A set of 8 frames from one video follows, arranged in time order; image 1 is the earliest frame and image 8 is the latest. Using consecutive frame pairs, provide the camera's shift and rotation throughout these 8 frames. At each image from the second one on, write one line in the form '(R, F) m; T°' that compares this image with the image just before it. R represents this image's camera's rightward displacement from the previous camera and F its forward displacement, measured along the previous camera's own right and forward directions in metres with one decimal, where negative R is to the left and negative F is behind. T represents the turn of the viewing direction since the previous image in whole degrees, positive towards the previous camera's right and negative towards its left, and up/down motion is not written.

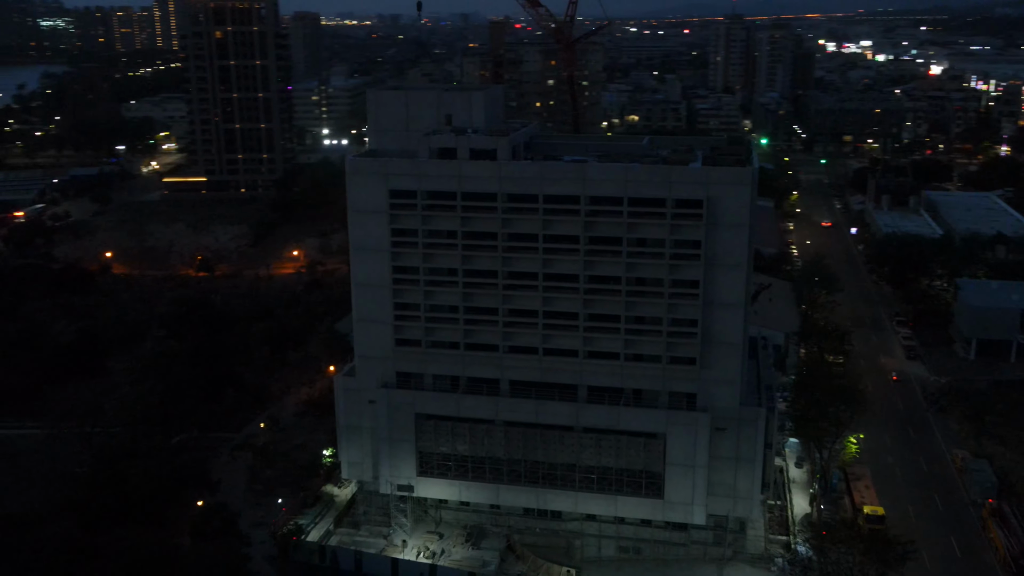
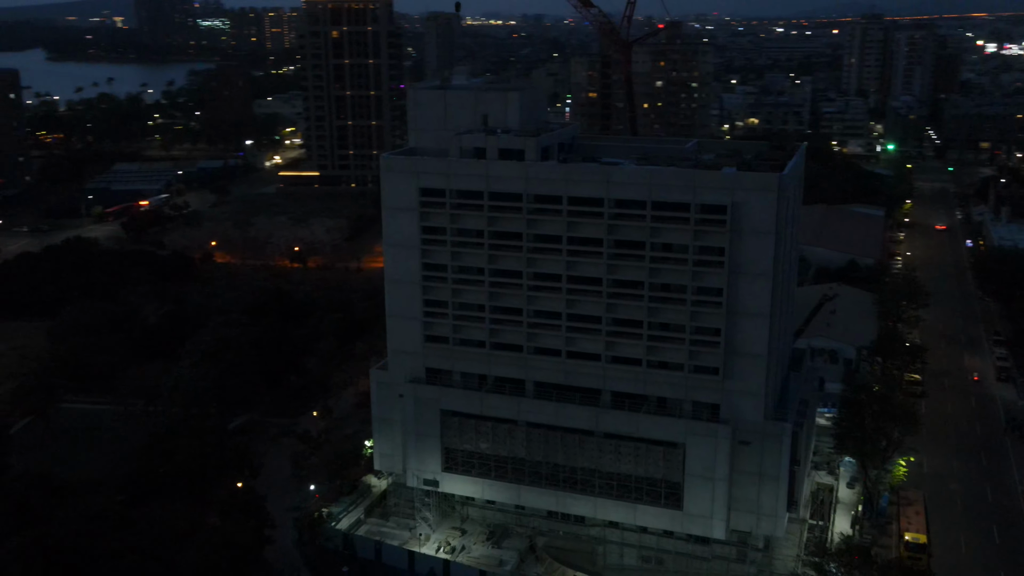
(+3.0, +0.2) m; -8°
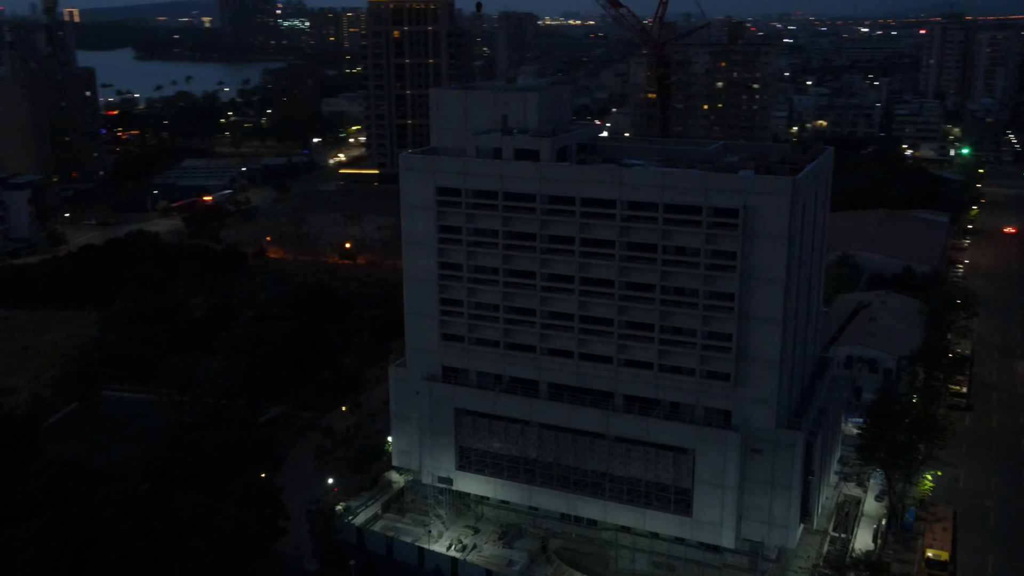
(+1.7, +0.1) m; -4°
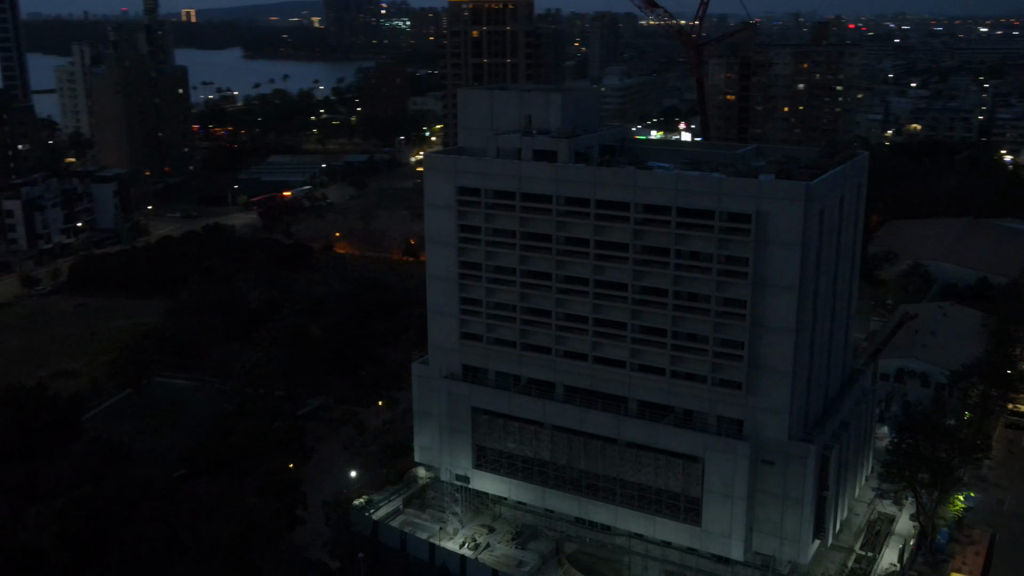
(+2.2, +0.1) m; -6°
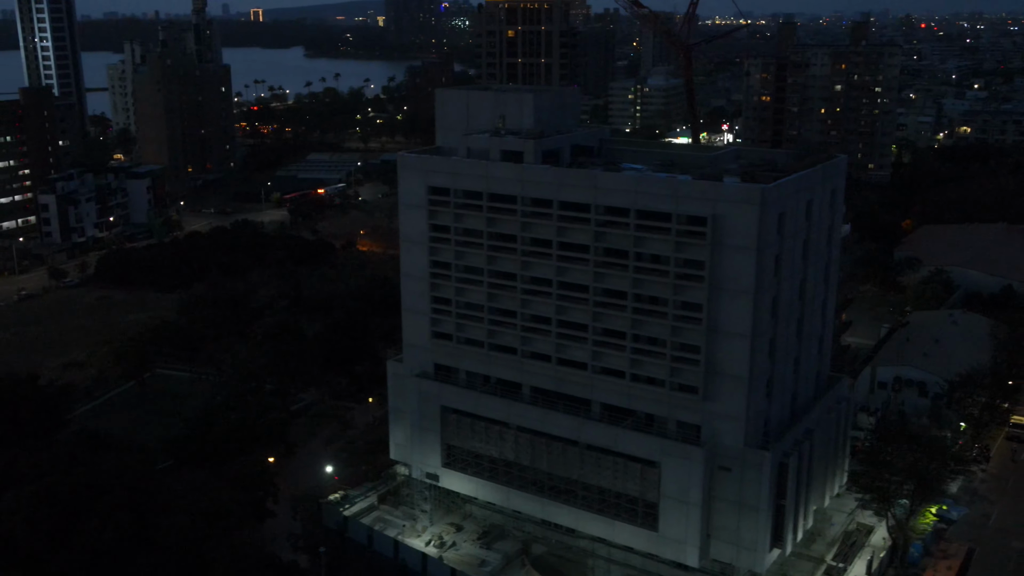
(+2.6, 0.0) m; -3°
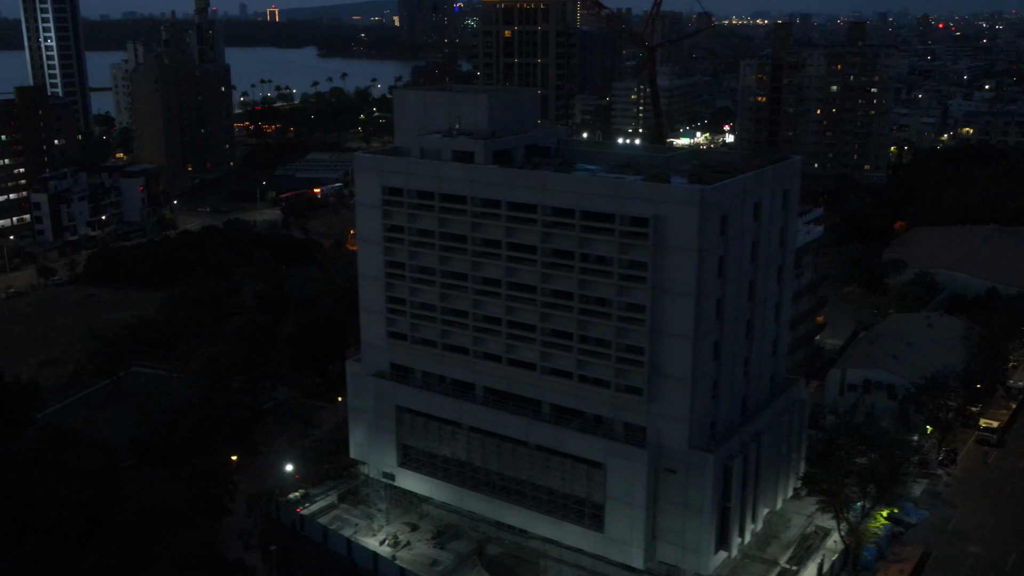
(+1.8, 0.0) m; -1°
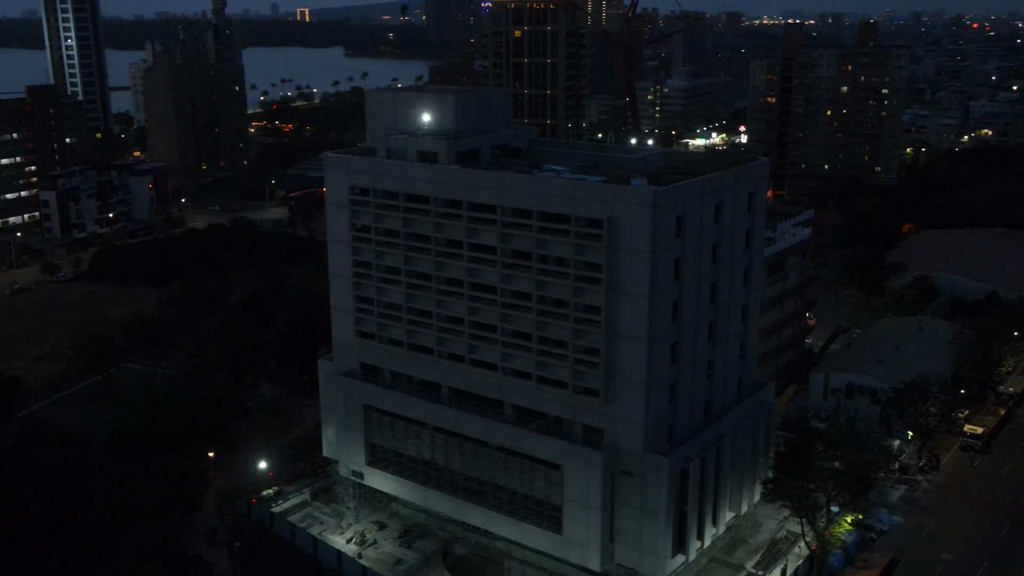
(+1.8, 0.0) m; -2°
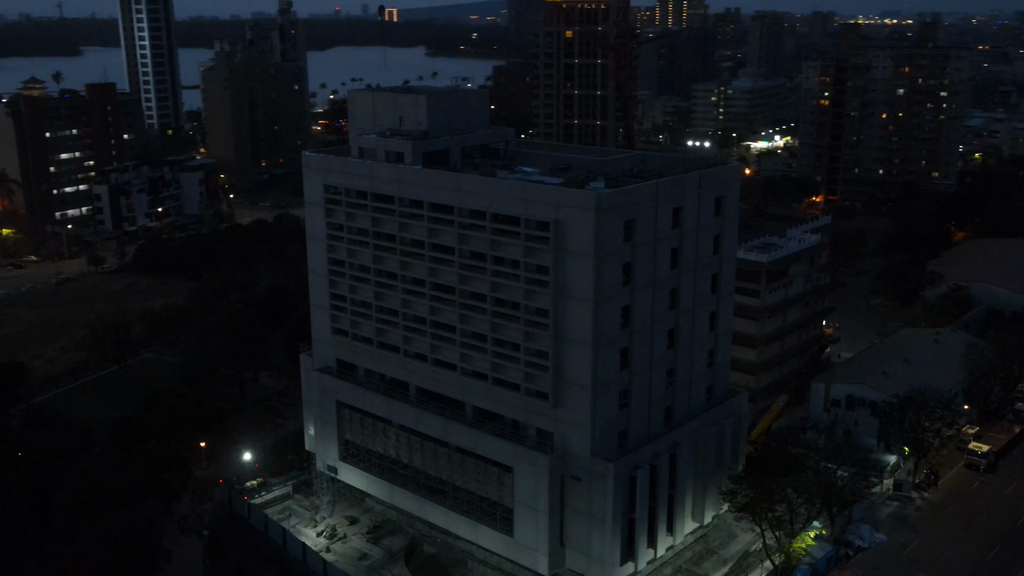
(+3.2, +0.1) m; -5°
